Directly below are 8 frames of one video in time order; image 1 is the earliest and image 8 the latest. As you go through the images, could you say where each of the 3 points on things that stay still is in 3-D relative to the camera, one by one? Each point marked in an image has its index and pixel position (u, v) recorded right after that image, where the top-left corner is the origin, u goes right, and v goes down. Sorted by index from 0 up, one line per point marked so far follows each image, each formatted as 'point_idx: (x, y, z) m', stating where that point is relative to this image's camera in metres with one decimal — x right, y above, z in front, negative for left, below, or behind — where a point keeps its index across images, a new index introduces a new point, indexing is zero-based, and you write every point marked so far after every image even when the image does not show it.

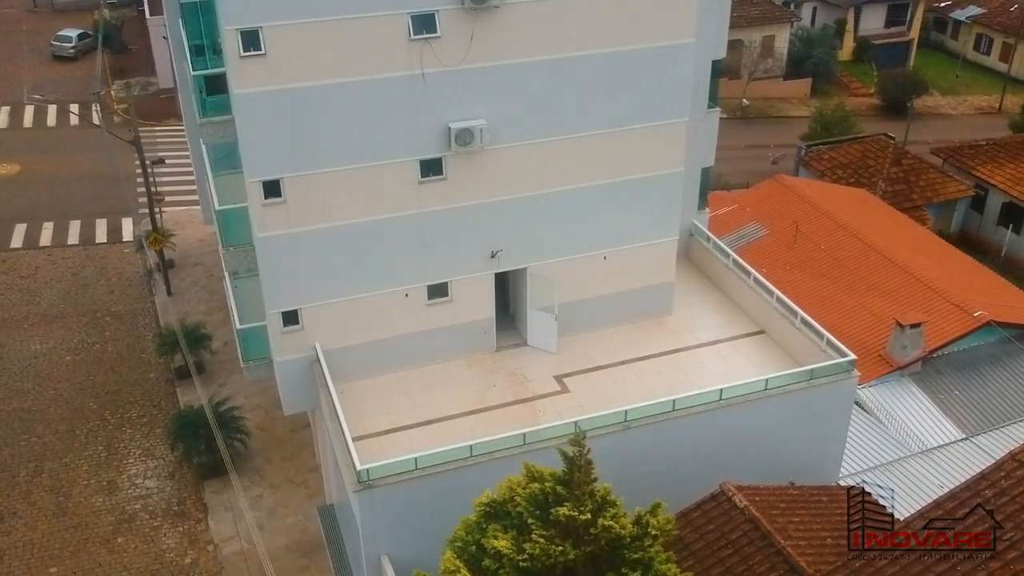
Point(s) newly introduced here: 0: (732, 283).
0: (+4.6, +0.1, +19.3) m
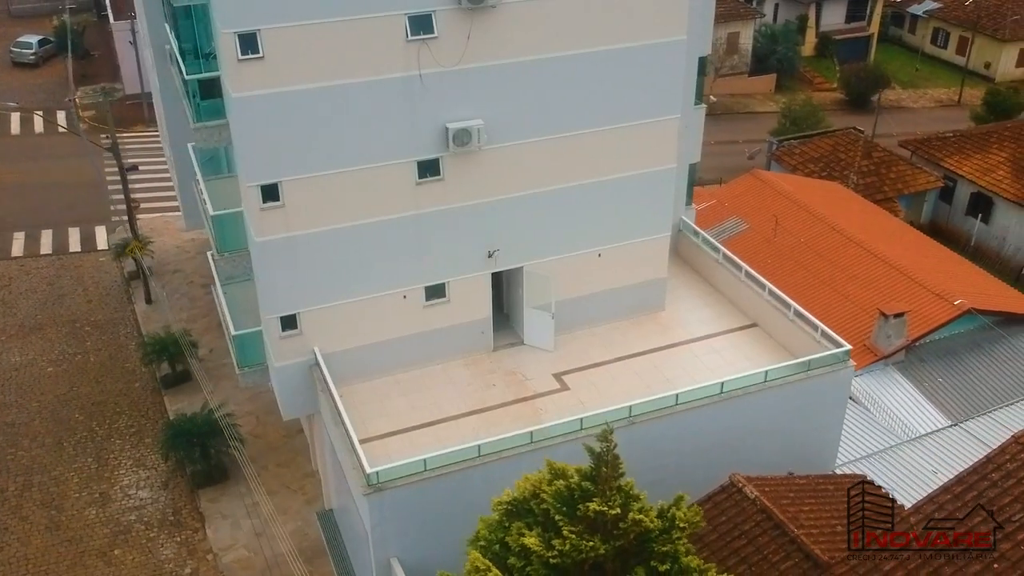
0: (+4.5, +0.2, +19.5) m
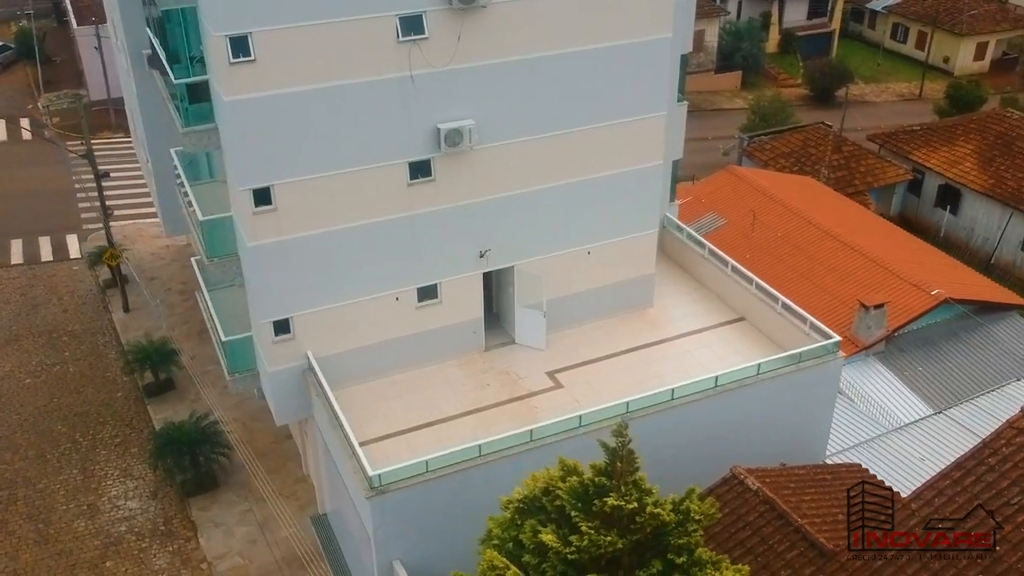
0: (+4.2, +0.3, +19.6) m
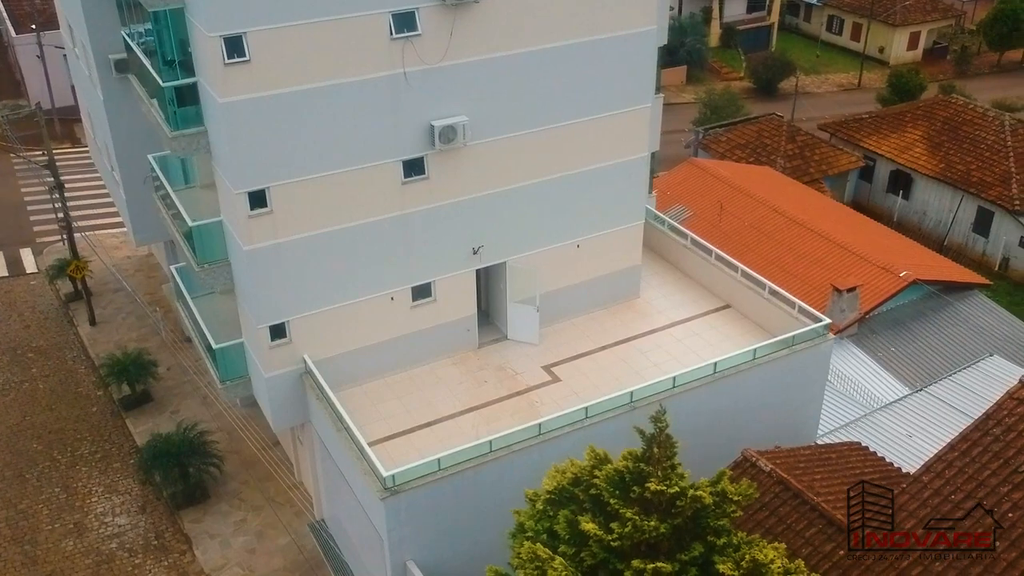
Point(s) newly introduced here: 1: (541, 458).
0: (+3.9, +0.6, +19.9) m
1: (+0.5, -2.7, +14.2) m
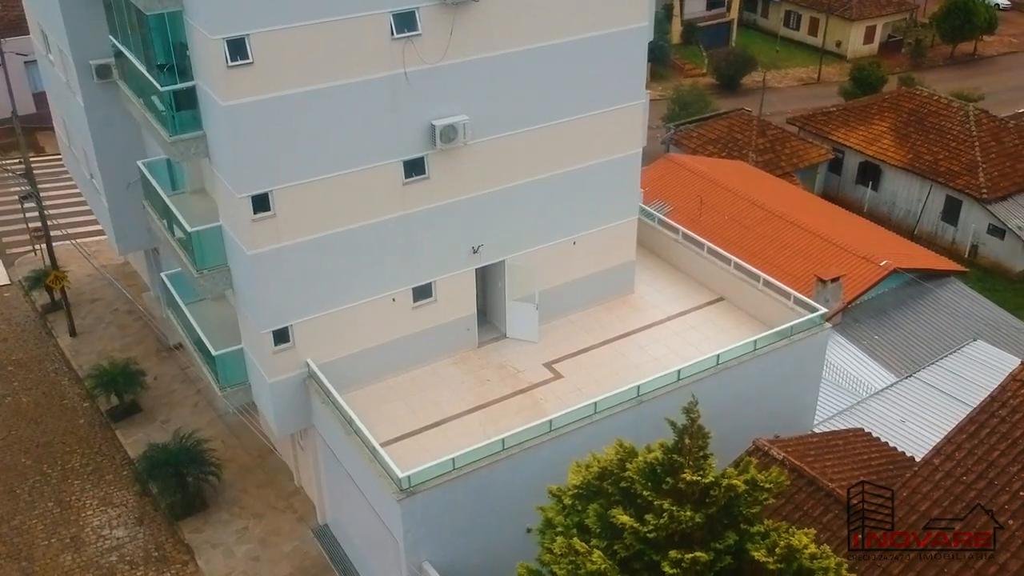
0: (+3.8, +0.7, +20.0) m
1: (+0.6, -2.6, +14.3) m
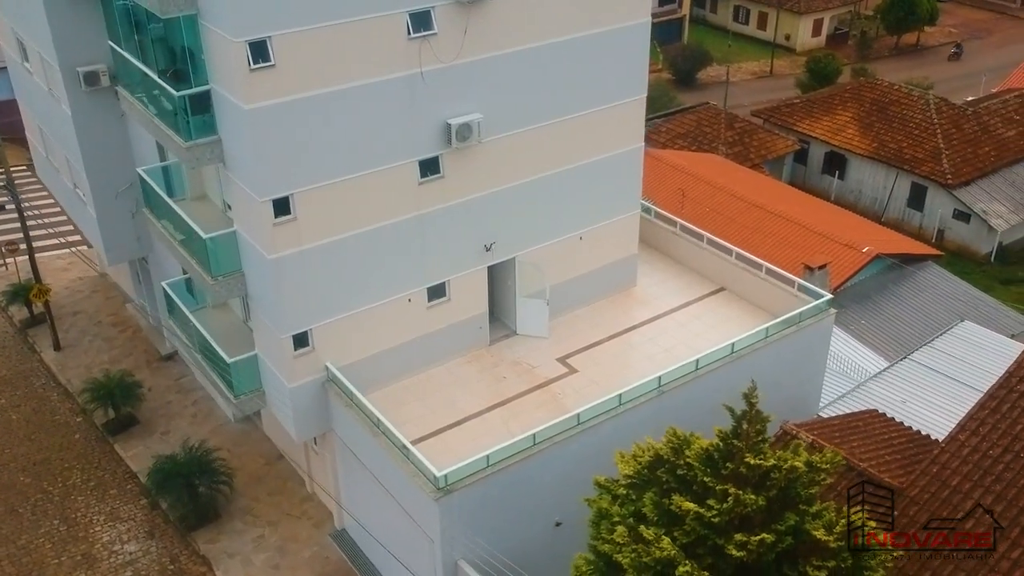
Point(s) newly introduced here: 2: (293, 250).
0: (+3.8, +0.9, +20.3) m
1: (+1.1, -2.6, +14.4) m
2: (-3.5, +0.6, +14.2) m
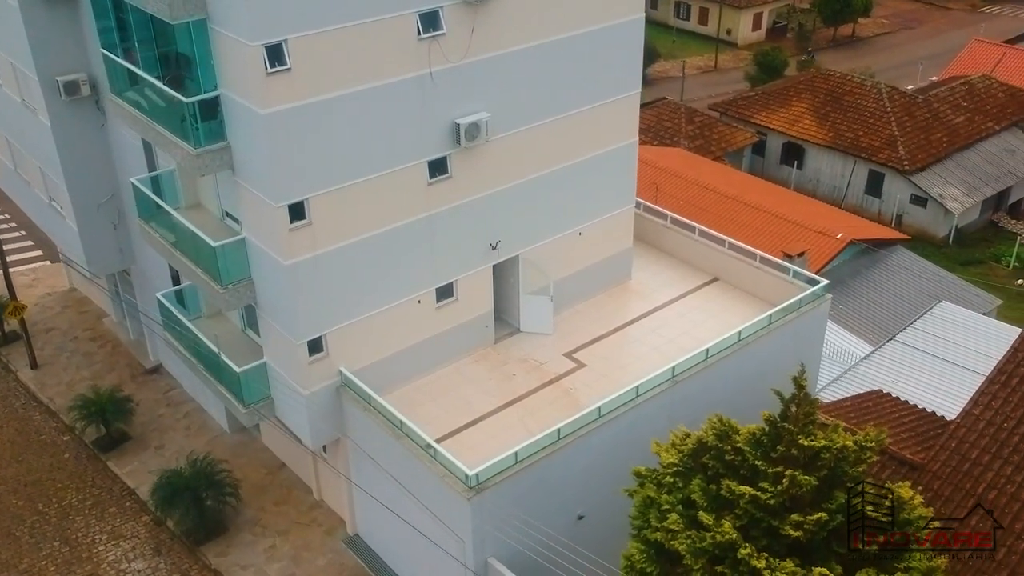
0: (+3.7, +1.1, +20.6) m
1: (+1.4, -2.5, +14.5) m
2: (-3.2, +0.5, +14.1) m
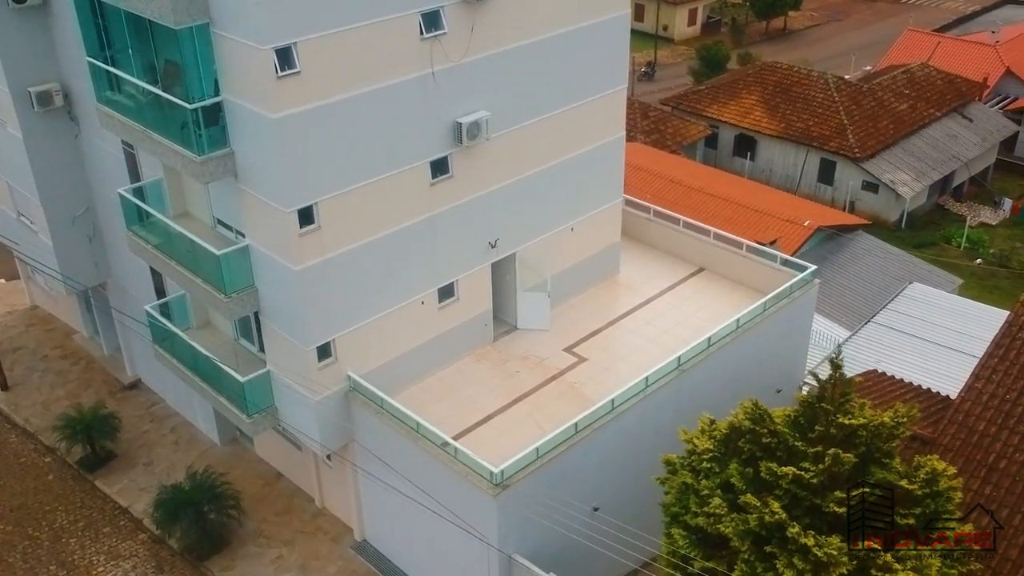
0: (+3.4, +1.3, +20.9) m
1: (+1.7, -2.4, +14.7) m
2: (-3.1, +0.4, +14.0) m
